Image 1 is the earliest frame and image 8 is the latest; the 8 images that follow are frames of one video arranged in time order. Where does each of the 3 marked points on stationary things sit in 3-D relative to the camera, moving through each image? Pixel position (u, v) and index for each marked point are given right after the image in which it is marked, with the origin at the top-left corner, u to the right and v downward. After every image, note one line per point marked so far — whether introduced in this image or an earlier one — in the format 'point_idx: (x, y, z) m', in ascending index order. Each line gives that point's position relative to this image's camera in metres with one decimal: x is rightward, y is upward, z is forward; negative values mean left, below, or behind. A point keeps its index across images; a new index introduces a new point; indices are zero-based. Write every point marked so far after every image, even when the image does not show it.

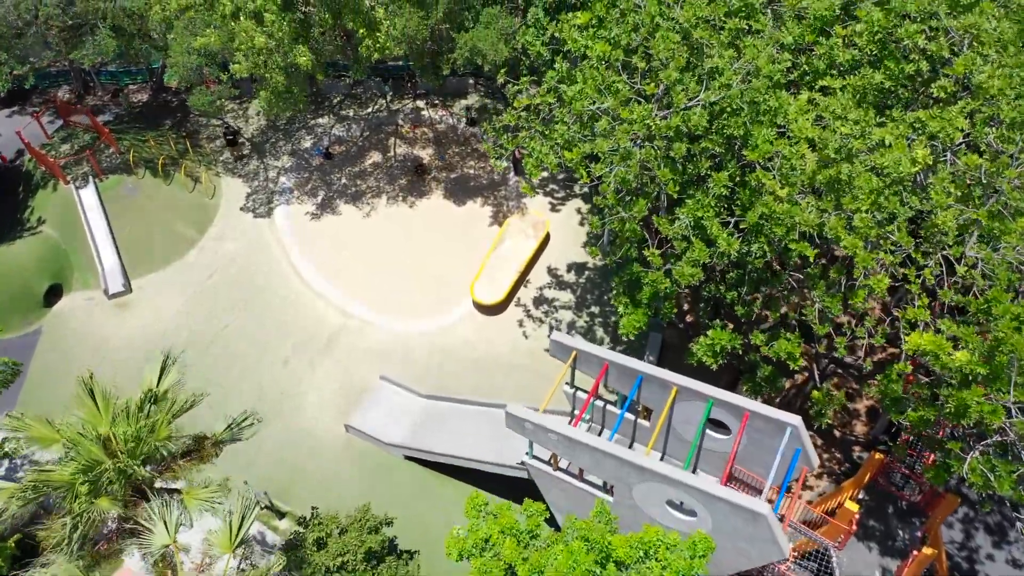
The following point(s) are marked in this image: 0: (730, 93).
0: (+3.4, +2.9, +12.6) m
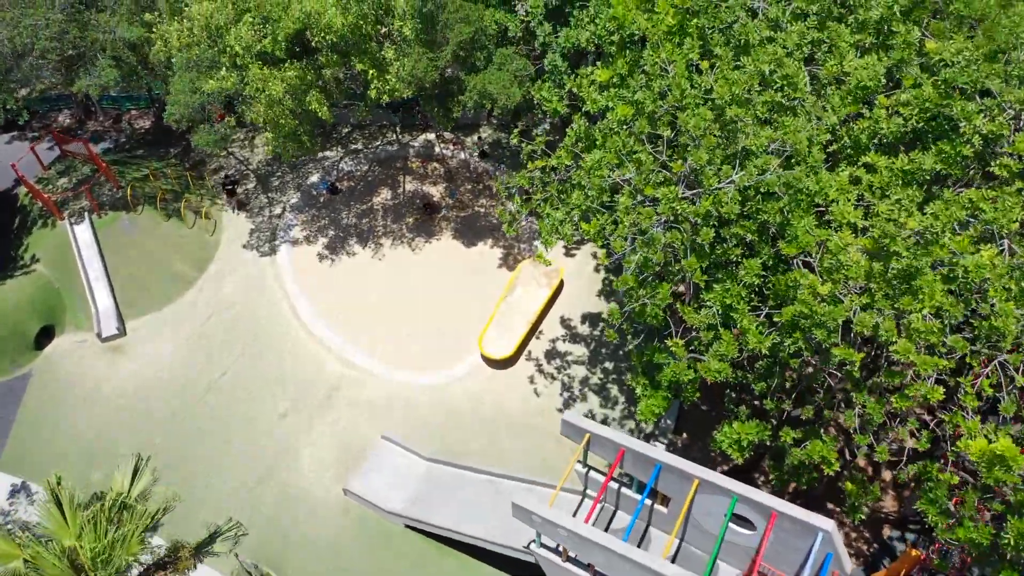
0: (+3.6, +1.5, +11.4) m
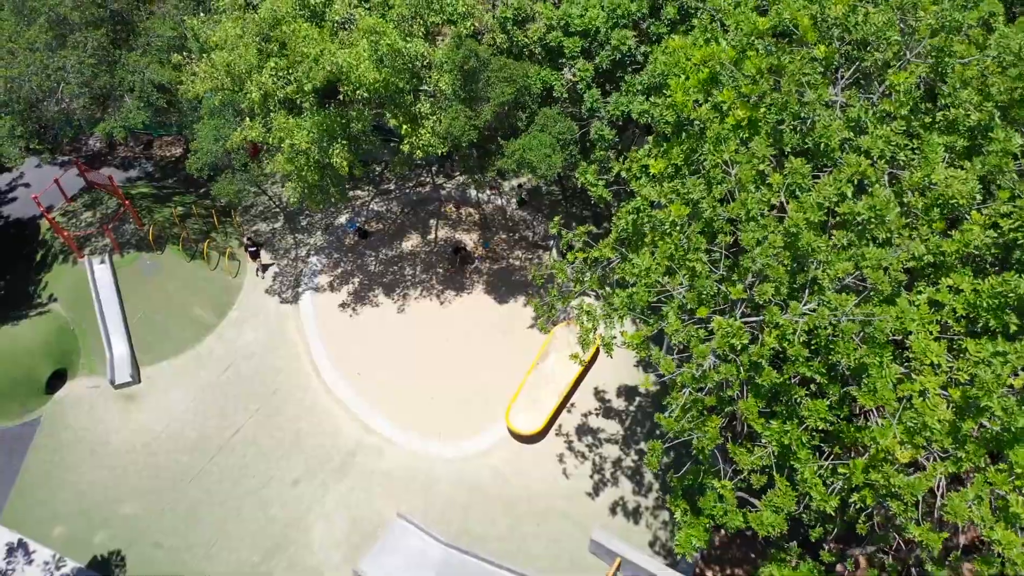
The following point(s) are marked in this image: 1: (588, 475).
0: (+4.0, -0.3, +9.9) m
1: (+1.8, -4.4, +19.2) m
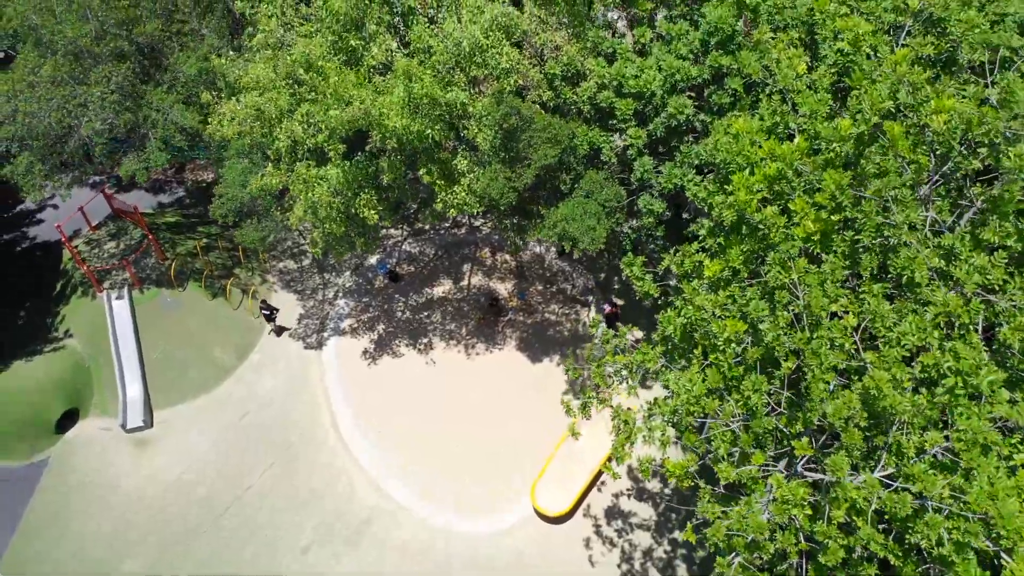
0: (+4.3, -2.1, +8.4) m
1: (+2.2, -6.0, +17.8) m
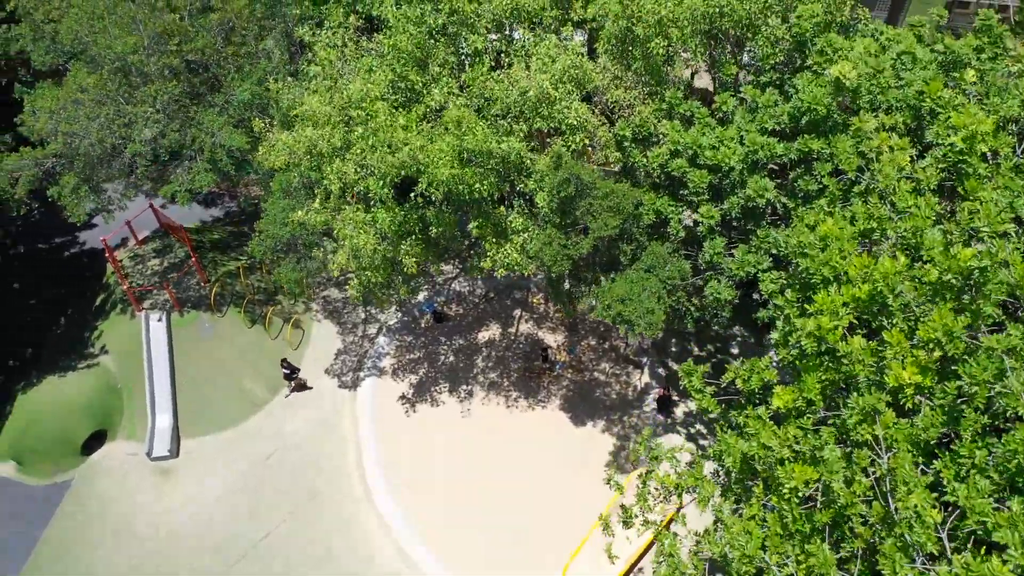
0: (+4.3, -3.9, +6.9) m
1: (+2.7, -7.6, +16.4) m
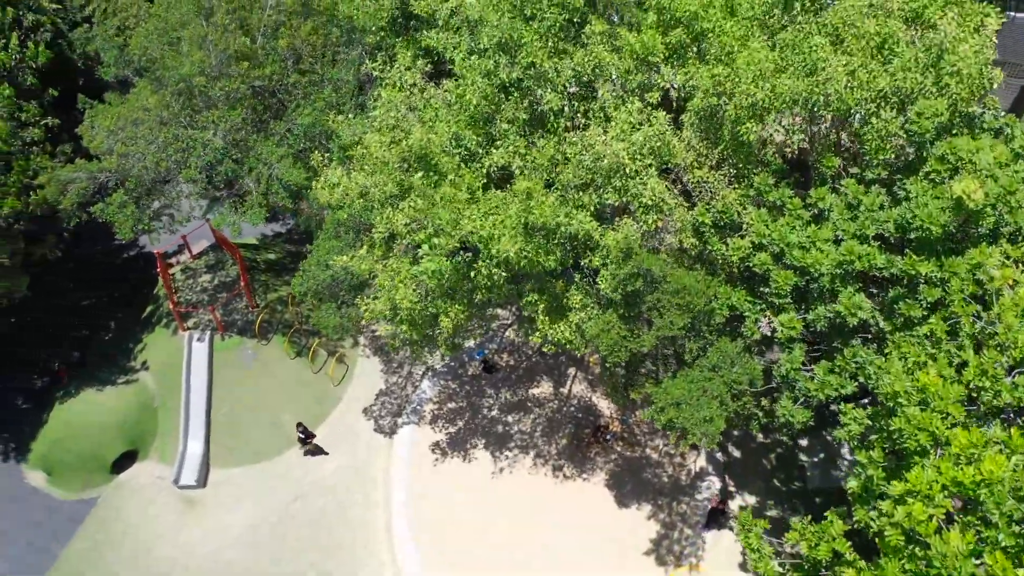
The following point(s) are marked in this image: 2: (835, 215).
0: (+4.0, -5.7, +5.2) m
1: (+2.8, -9.3, +14.9) m
2: (+4.9, +1.1, +12.4) m
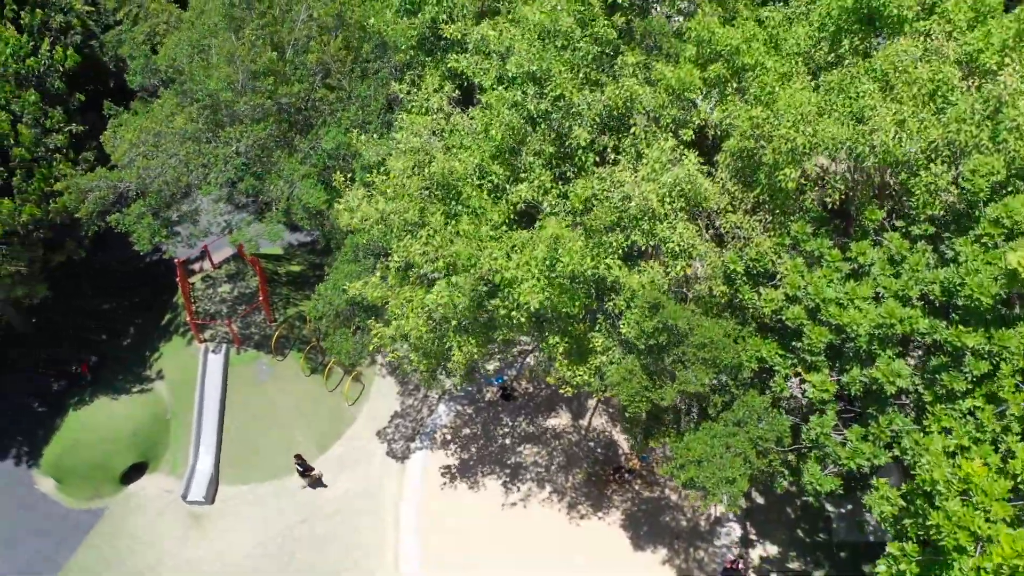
0: (+3.7, -6.5, +4.5) m
1: (+2.7, -10.0, +14.3) m
2: (+5.2, +0.2, +11.6) m
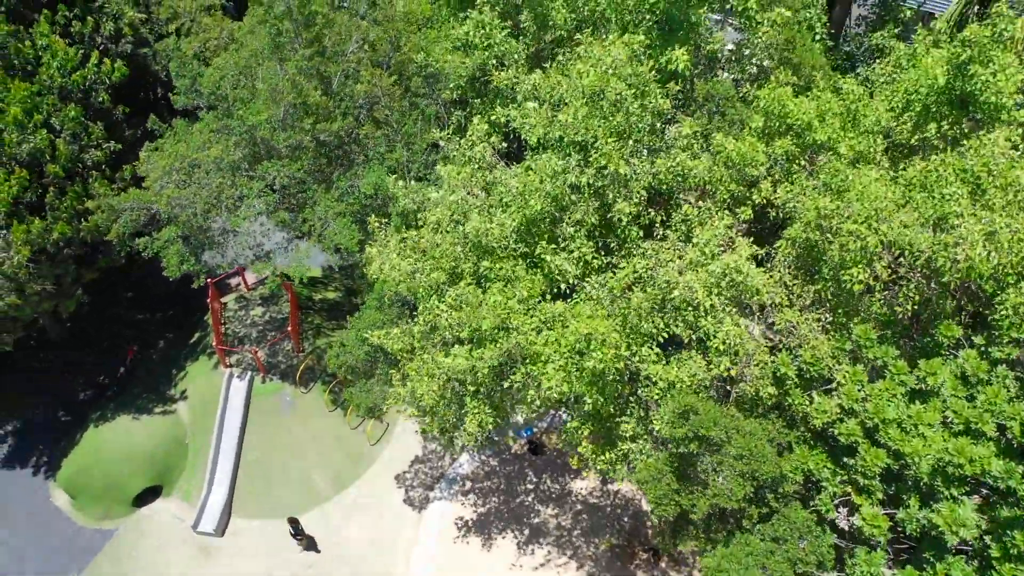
0: (+3.0, -8.0, +3.3) m
1: (+2.3, -11.4, +13.1) m
2: (+5.4, -1.4, +10.3) m
